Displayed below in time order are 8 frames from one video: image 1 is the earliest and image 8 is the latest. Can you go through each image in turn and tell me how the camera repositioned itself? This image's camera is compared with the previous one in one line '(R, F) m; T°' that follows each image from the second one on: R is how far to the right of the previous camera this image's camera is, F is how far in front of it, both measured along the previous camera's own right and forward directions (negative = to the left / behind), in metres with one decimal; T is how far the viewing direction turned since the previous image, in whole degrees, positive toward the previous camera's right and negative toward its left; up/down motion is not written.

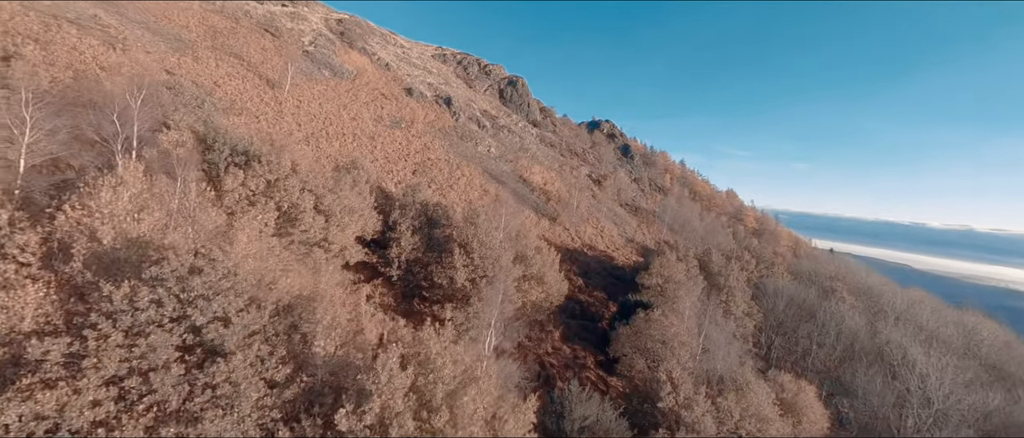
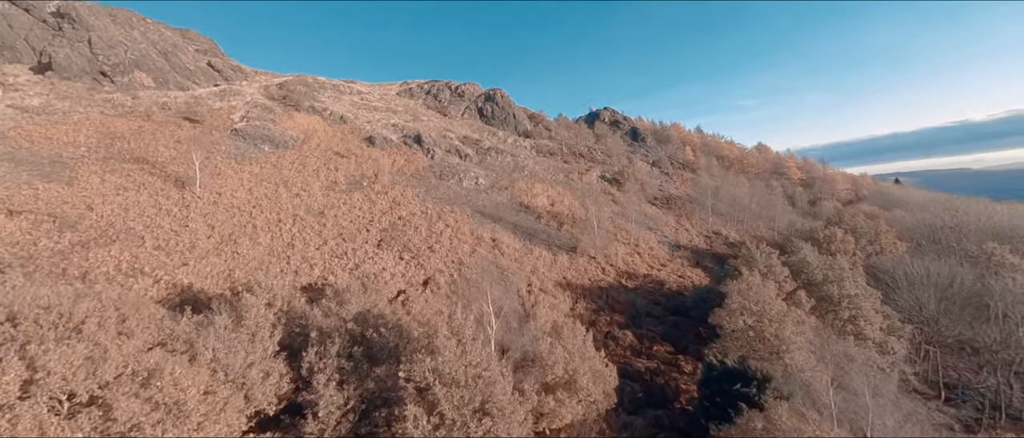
(+2.3, +9.2) m; -3°
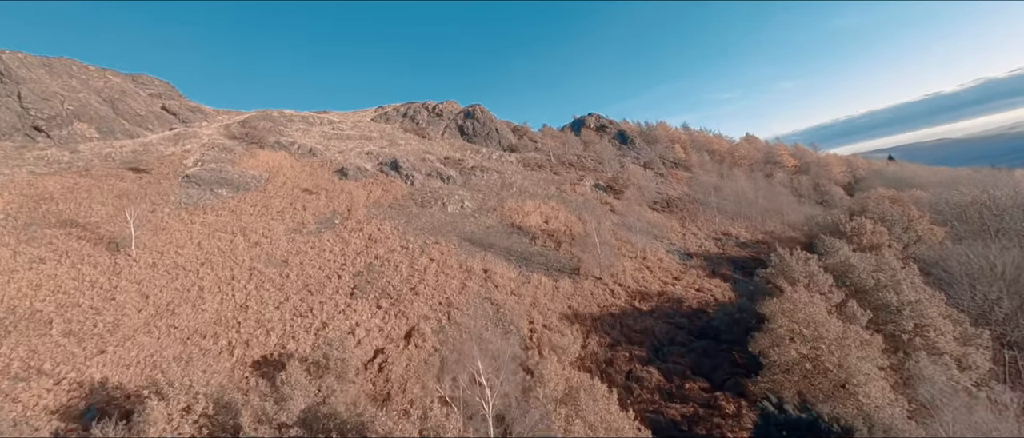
(+0.3, +3.7) m; +1°
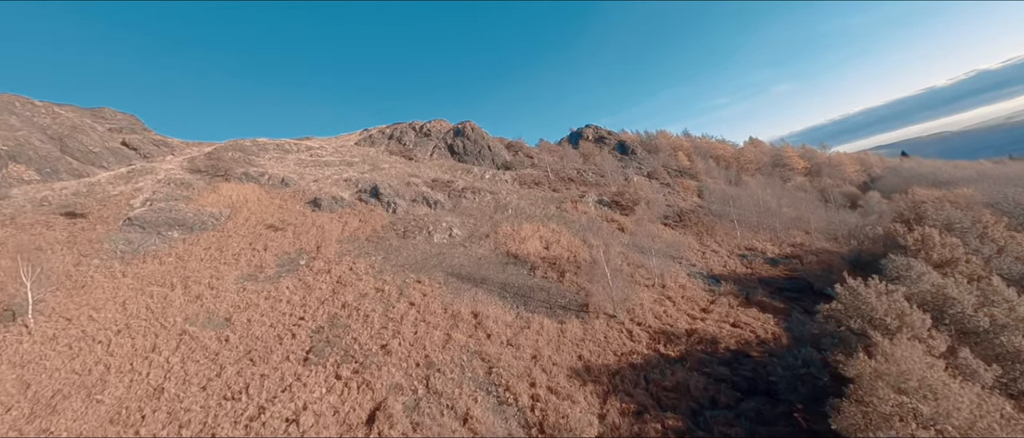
(+0.7, +4.7) m; 0°
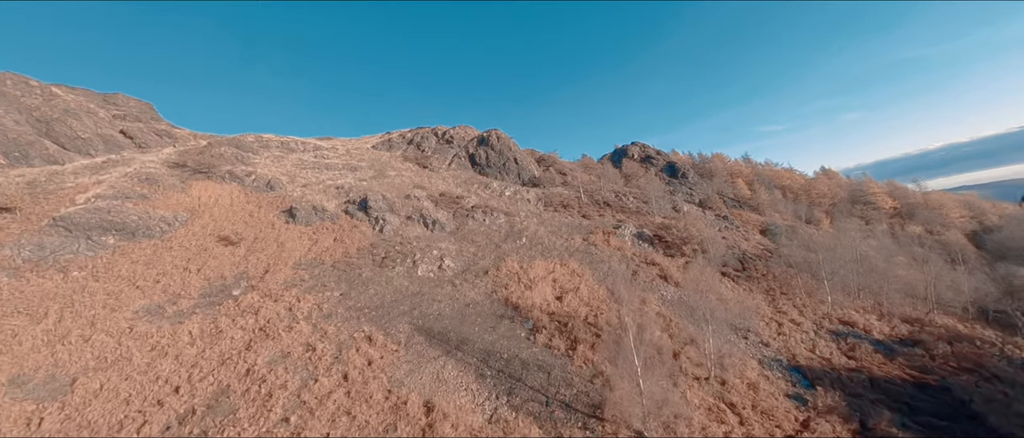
(+2.1, +8.1) m; -6°
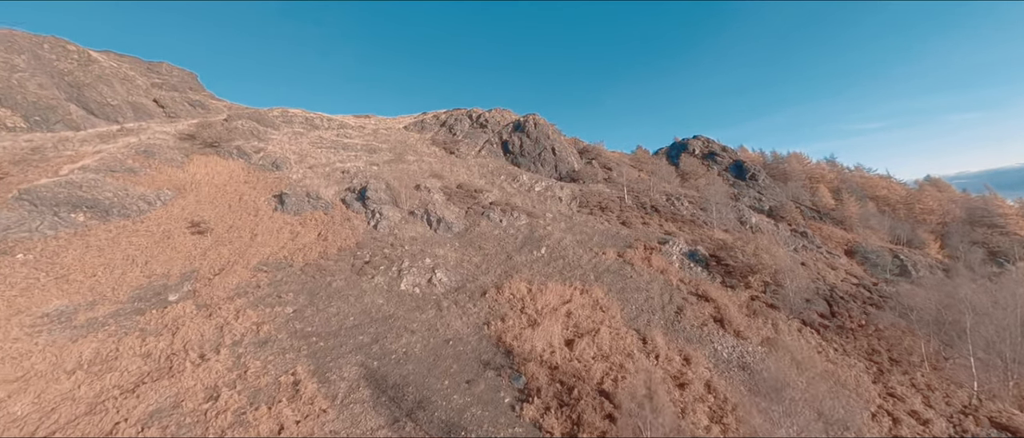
(+2.1, +6.3) m; -7°
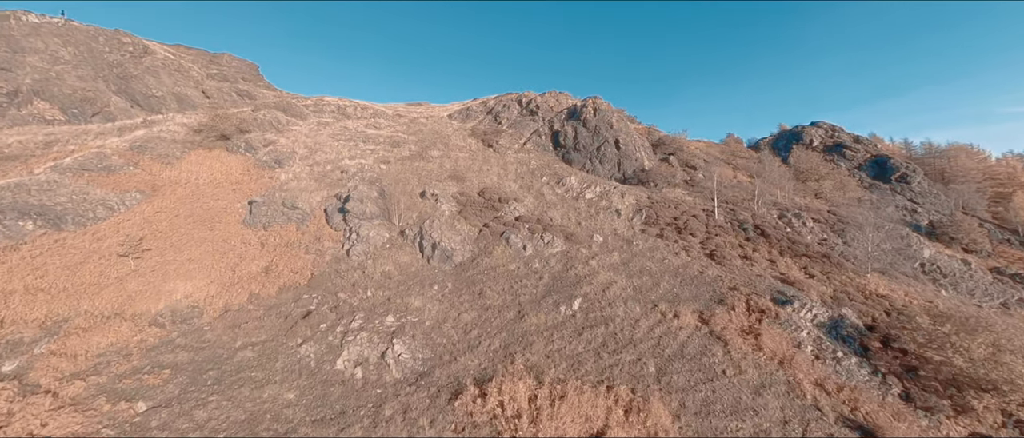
(+2.4, +9.5) m; -11°
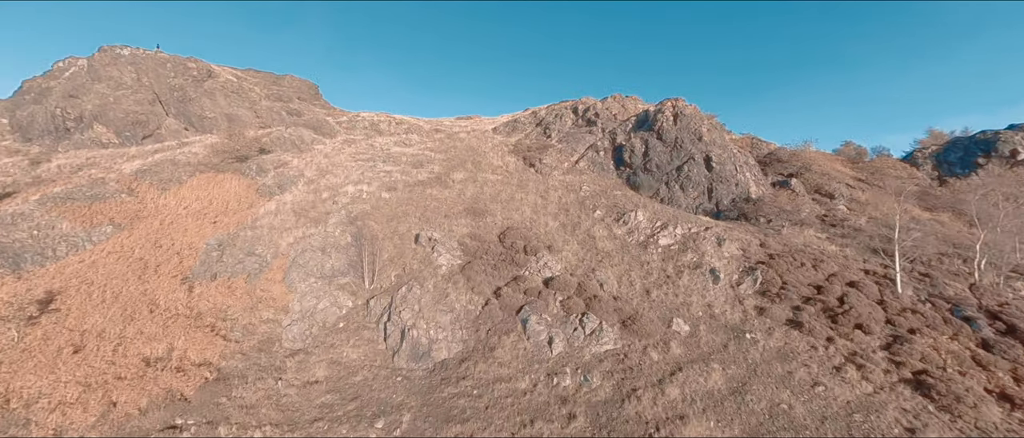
(+1.7, +8.4) m; -11°
